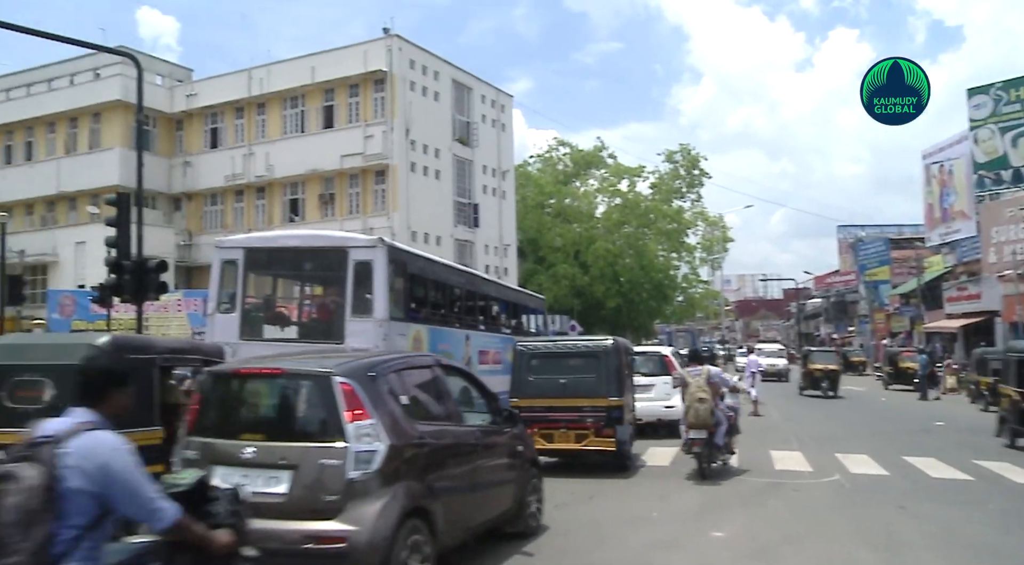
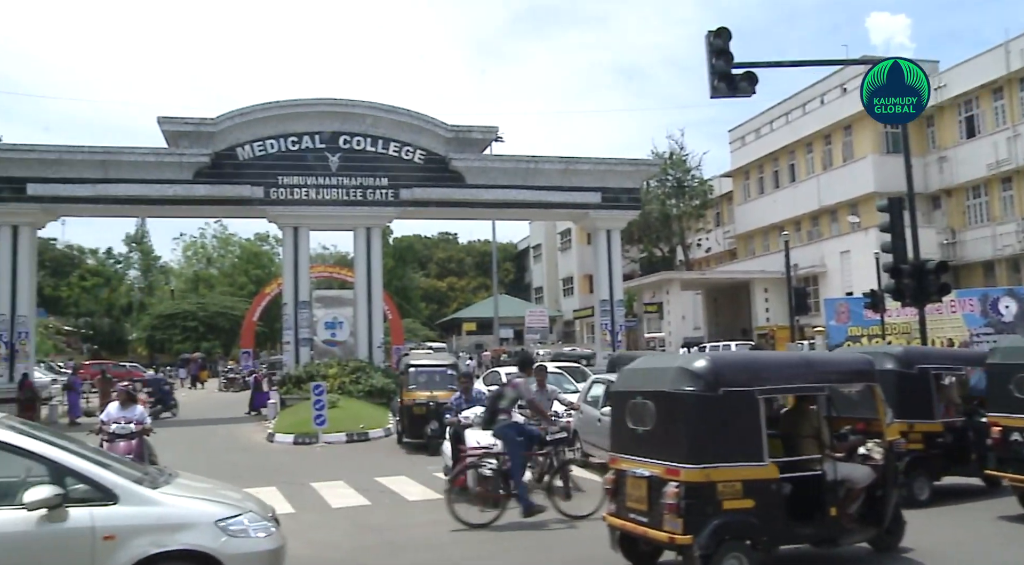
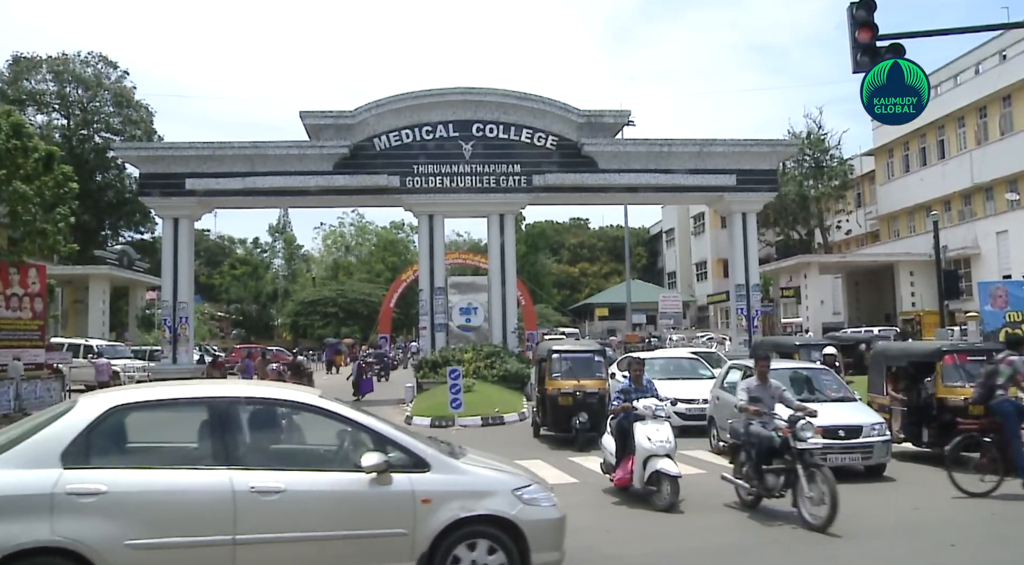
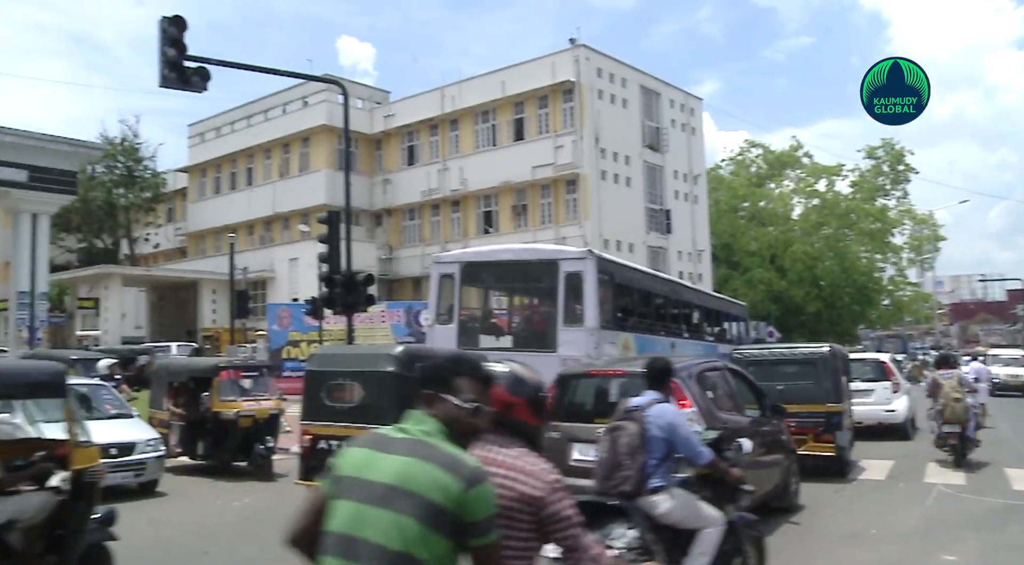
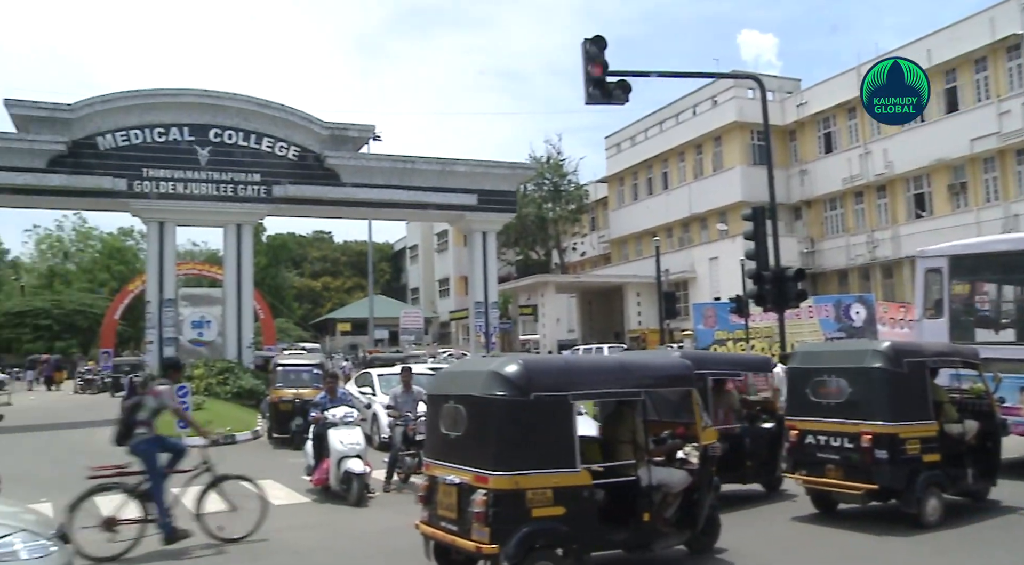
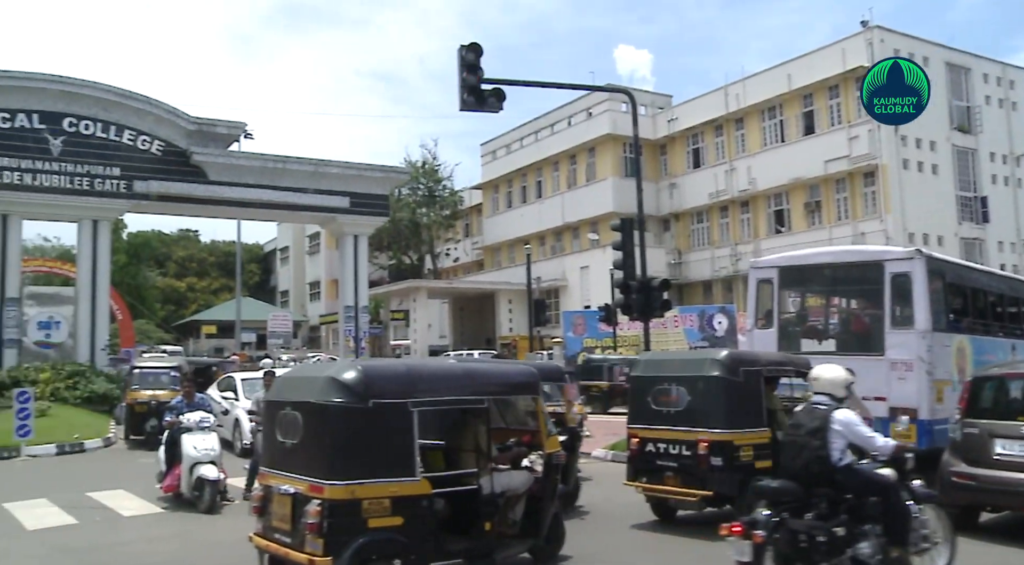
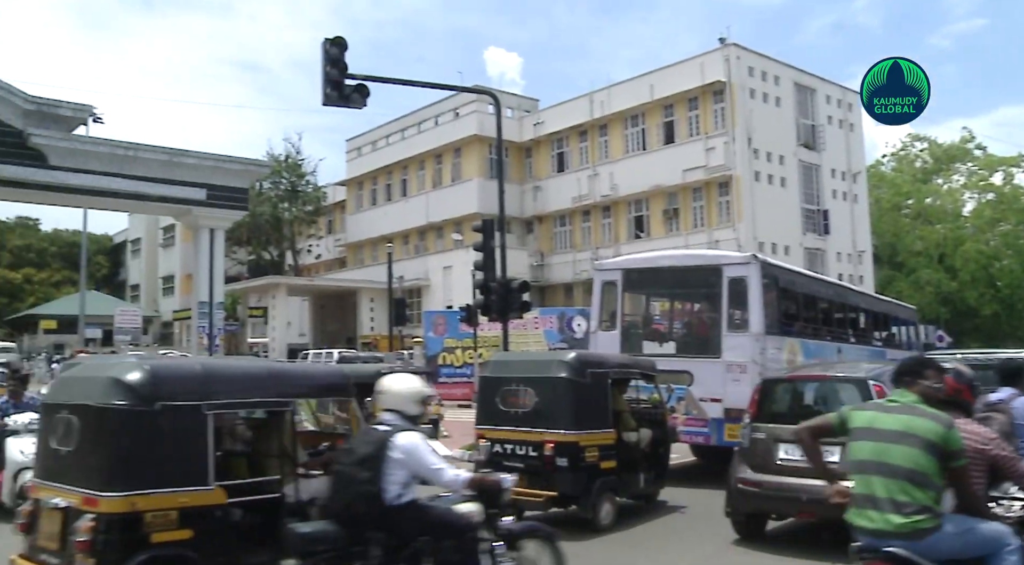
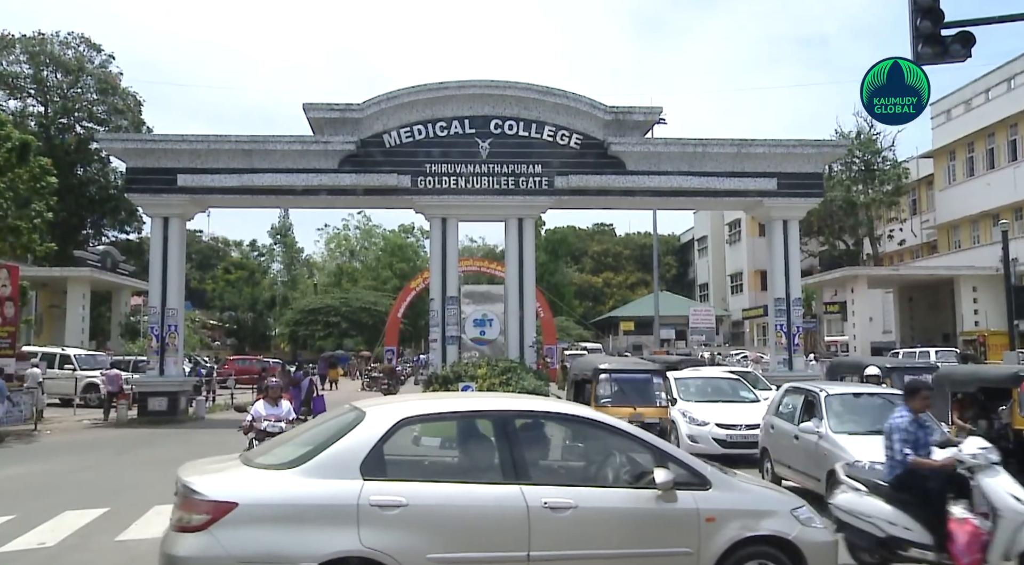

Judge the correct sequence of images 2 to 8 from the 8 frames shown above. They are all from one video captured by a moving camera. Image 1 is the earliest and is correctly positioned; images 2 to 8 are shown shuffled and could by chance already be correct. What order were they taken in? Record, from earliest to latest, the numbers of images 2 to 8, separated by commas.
4, 7, 6, 5, 2, 3, 8
